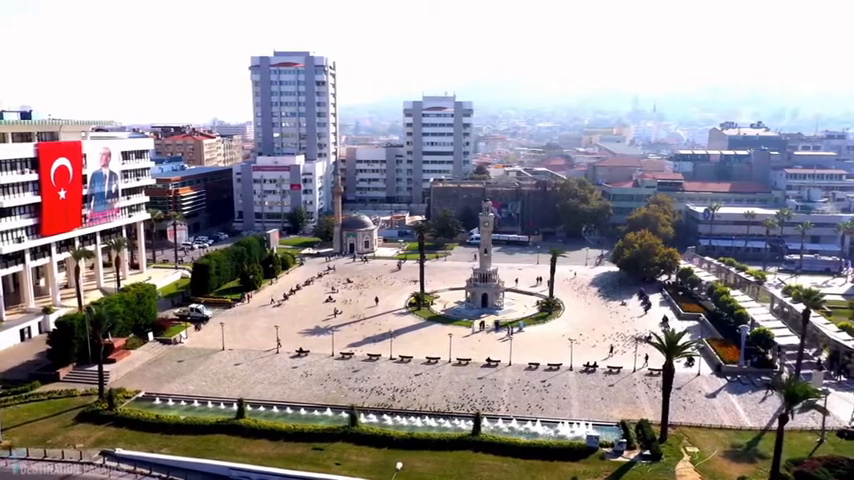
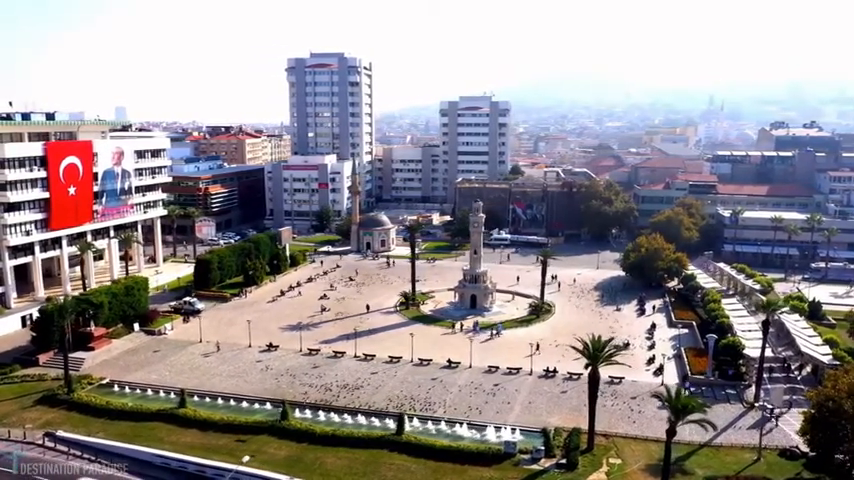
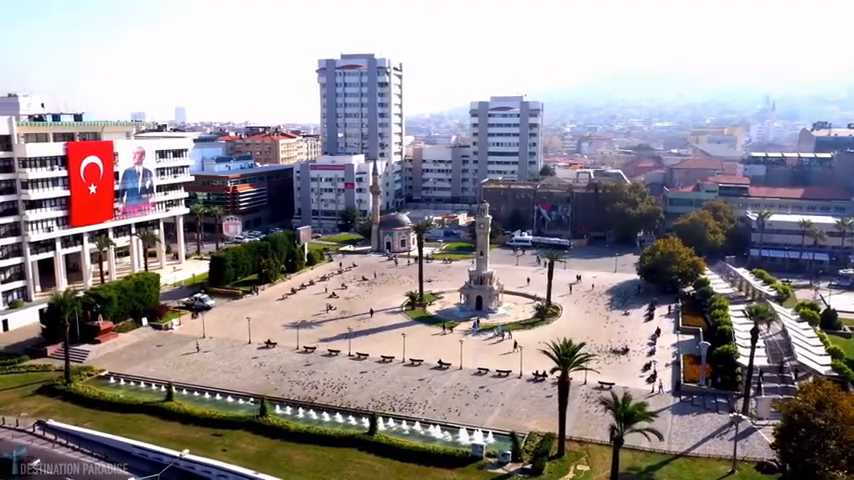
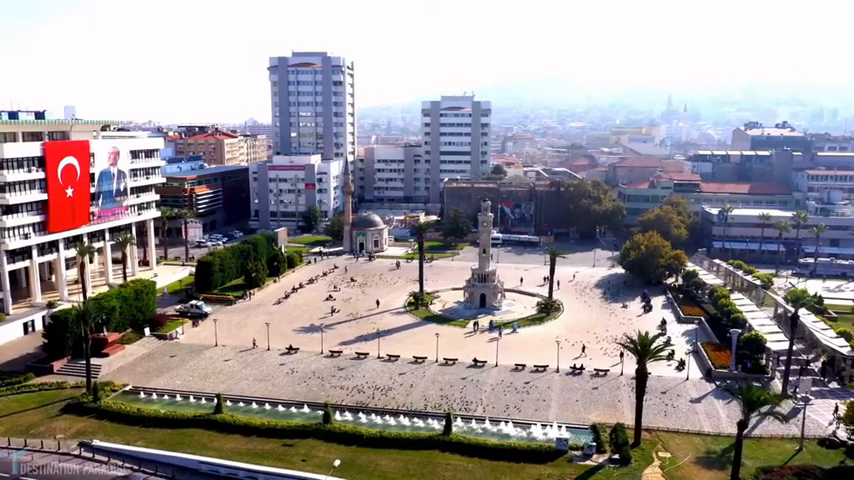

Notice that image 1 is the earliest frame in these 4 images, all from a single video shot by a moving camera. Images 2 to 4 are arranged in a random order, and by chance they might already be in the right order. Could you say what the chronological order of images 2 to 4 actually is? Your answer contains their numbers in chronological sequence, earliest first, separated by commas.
4, 2, 3
